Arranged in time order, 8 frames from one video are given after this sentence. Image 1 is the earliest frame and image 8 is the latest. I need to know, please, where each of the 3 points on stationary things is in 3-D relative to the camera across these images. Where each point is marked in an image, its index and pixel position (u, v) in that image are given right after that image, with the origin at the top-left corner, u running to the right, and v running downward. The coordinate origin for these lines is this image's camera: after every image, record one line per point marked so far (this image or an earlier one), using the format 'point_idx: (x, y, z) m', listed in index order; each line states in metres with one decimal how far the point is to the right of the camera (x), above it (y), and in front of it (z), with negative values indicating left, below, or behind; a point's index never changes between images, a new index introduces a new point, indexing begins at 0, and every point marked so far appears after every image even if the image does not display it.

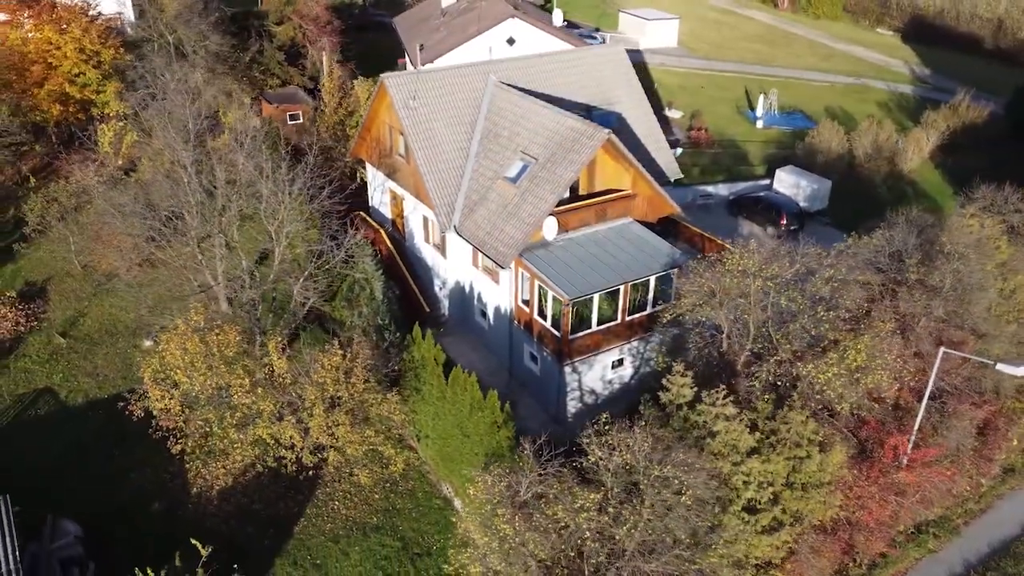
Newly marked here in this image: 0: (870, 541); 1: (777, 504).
0: (+7.4, -5.3, +16.9) m
1: (+4.9, -4.1, +15.3) m
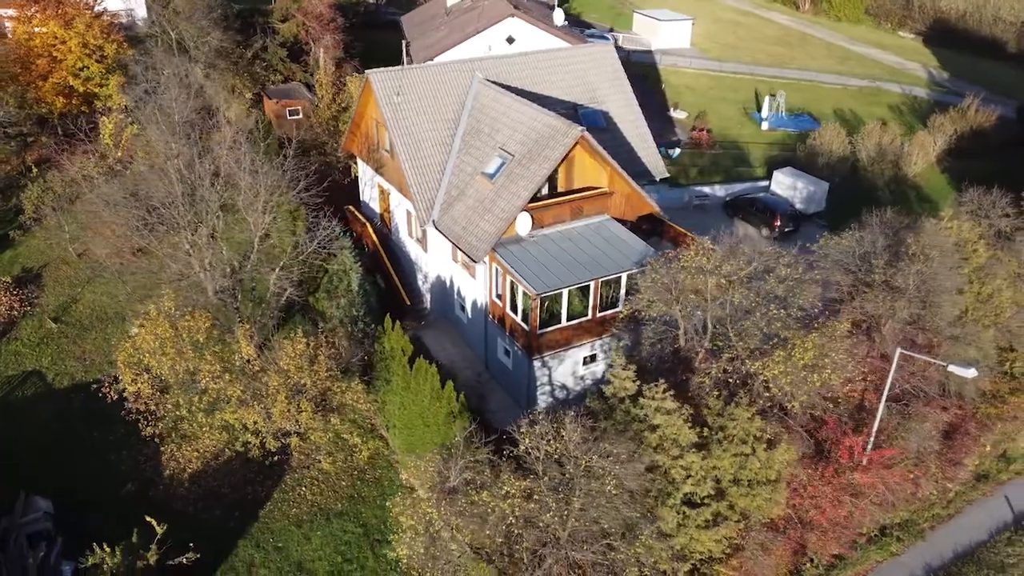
0: (+6.5, -5.3, +16.9) m
1: (+3.9, -4.0, +15.4) m
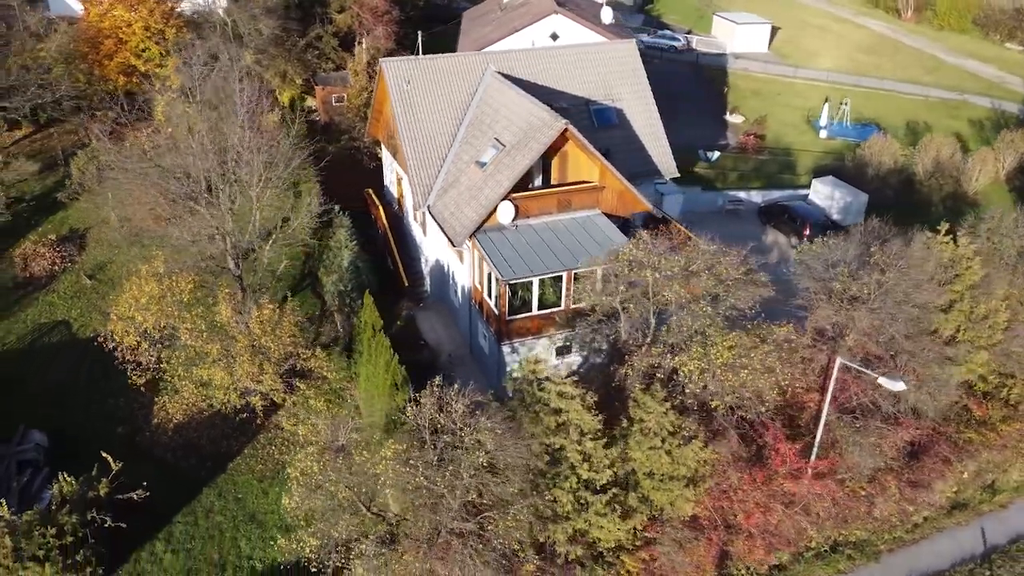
0: (+4.9, -5.3, +16.7) m
1: (+2.3, -3.9, +15.5) m
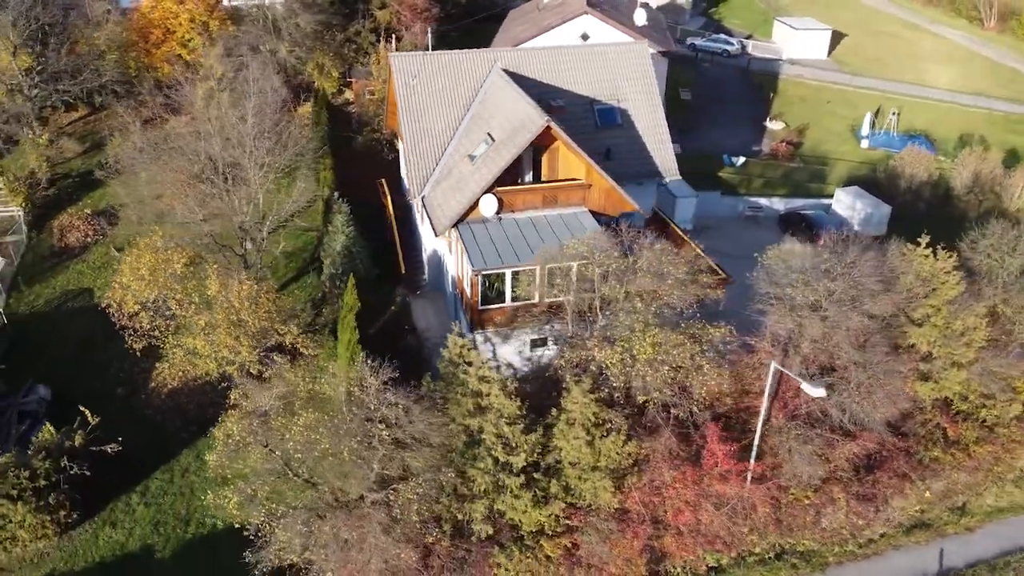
0: (+3.5, -5.3, +16.8) m
1: (+0.8, -3.7, +15.9) m
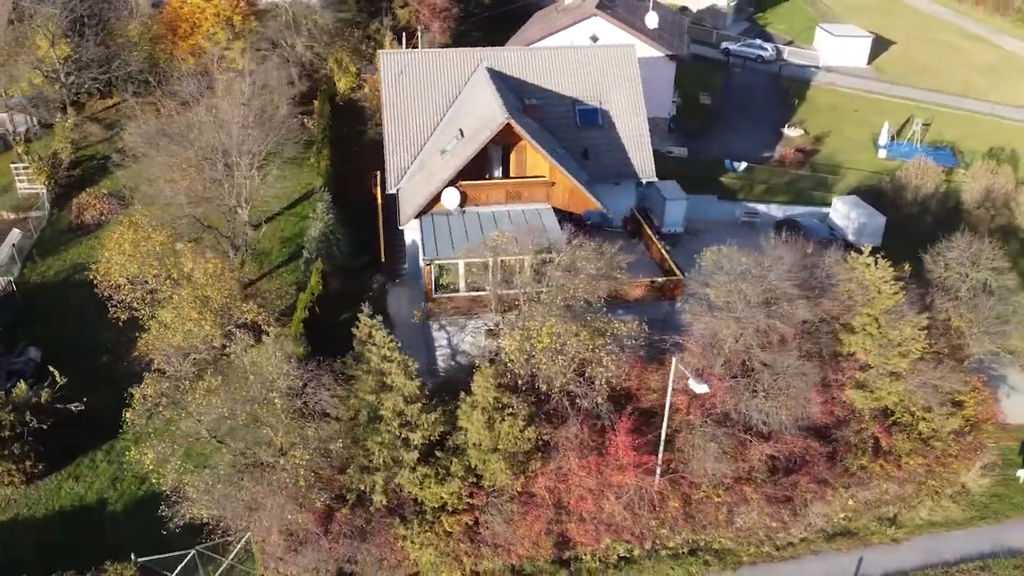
0: (+1.5, -5.2, +17.4) m
1: (-1.1, -3.5, +16.7) m
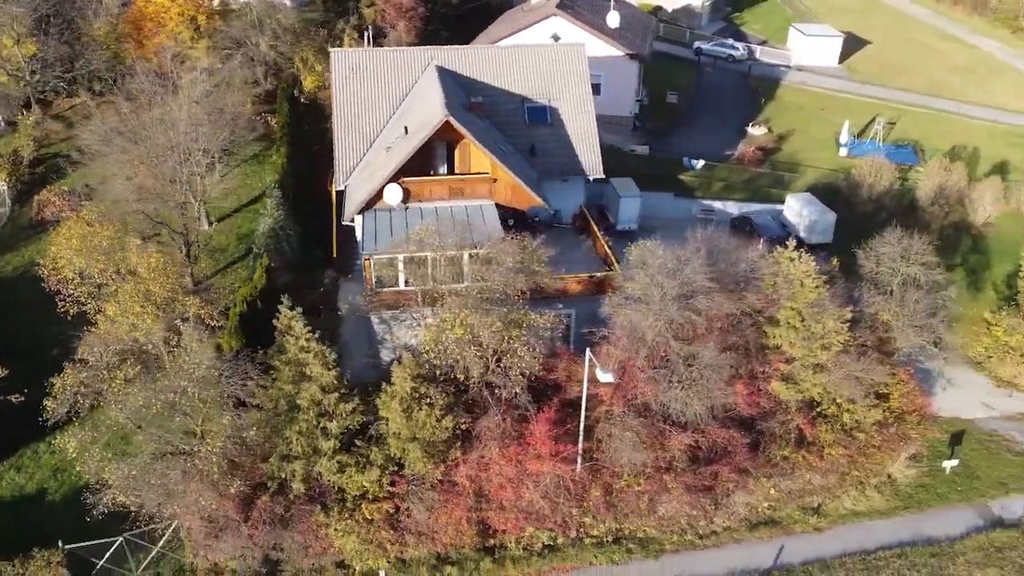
0: (-0.2, -5.0, +17.7) m
1: (-2.9, -3.3, +17.1) m
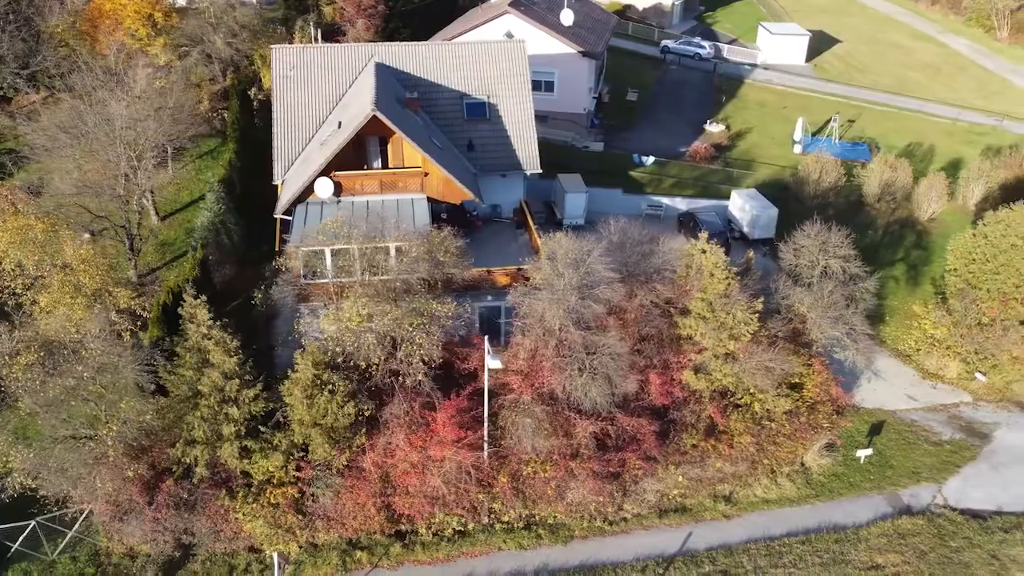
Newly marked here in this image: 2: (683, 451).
0: (-2.3, -4.8, +18.1) m
1: (-4.9, -3.1, +17.4) m
2: (+4.2, -4.0, +19.8) m
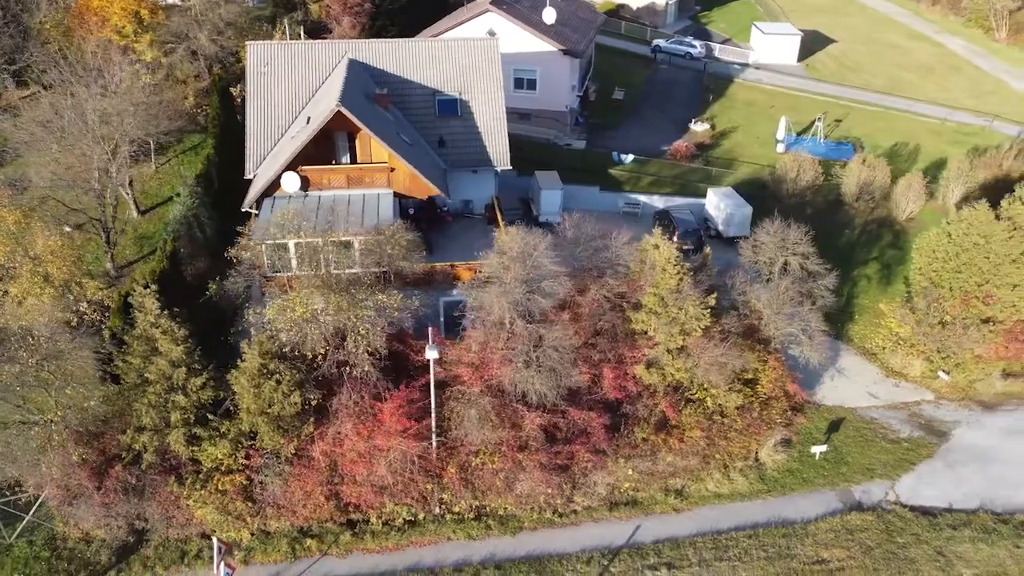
0: (-3.5, -4.6, +18.3) m
1: (-6.2, -2.9, +17.7) m
2: (+3.0, -3.8, +19.9) m
